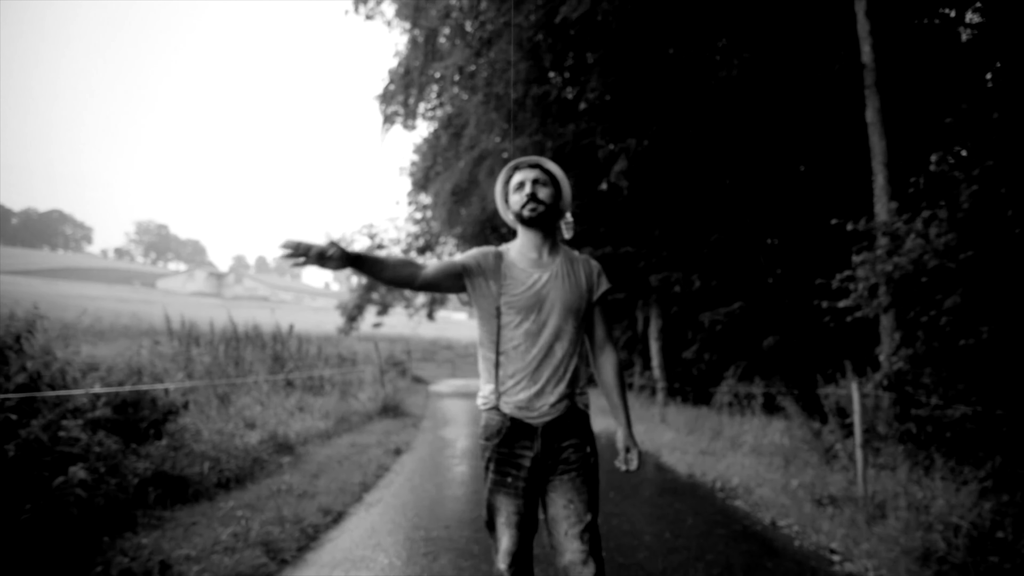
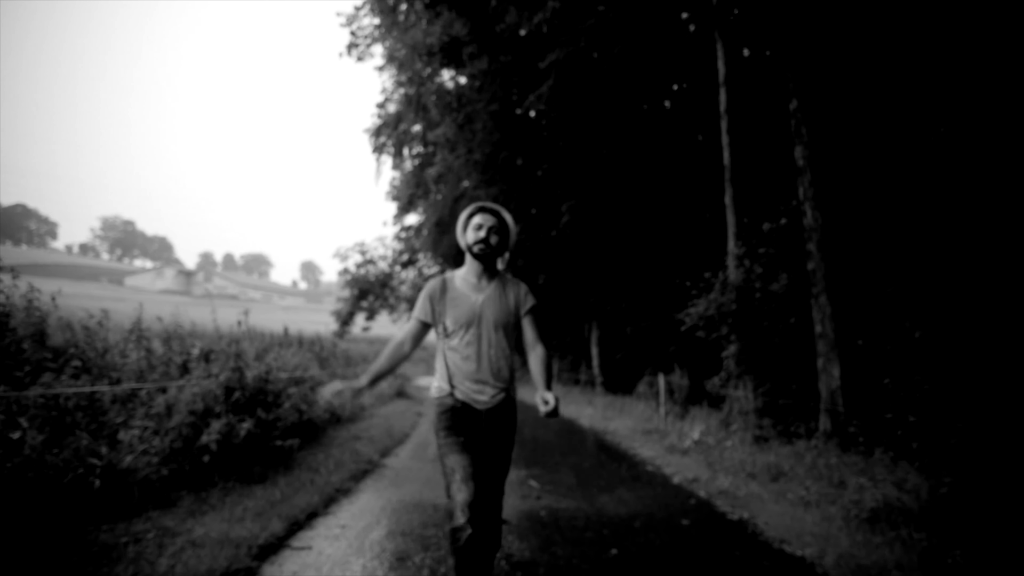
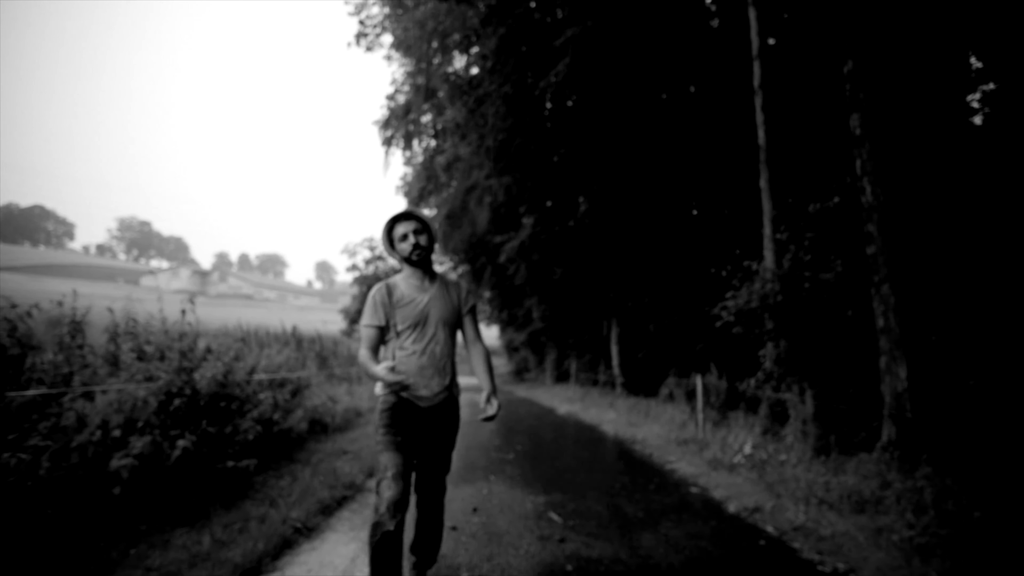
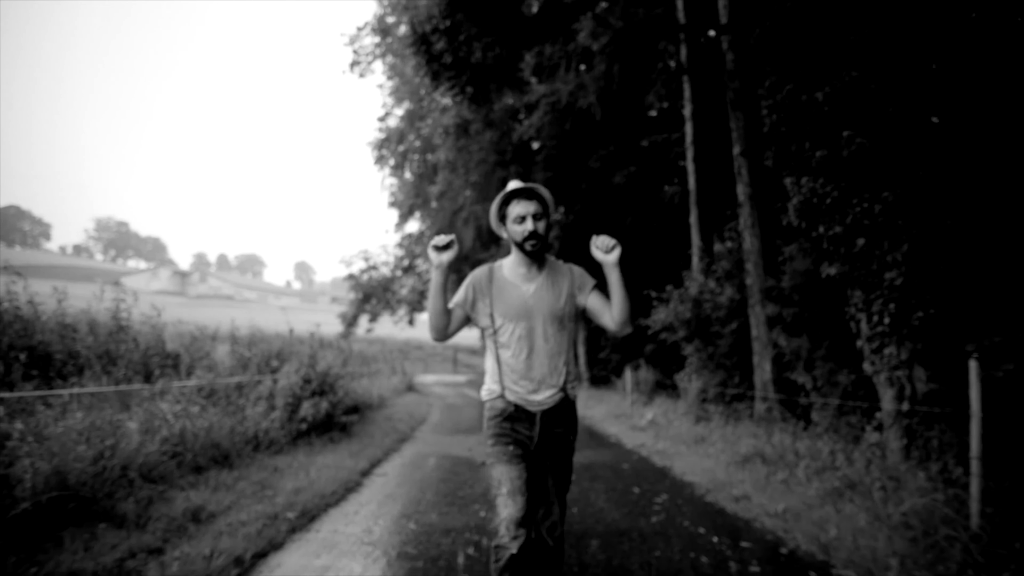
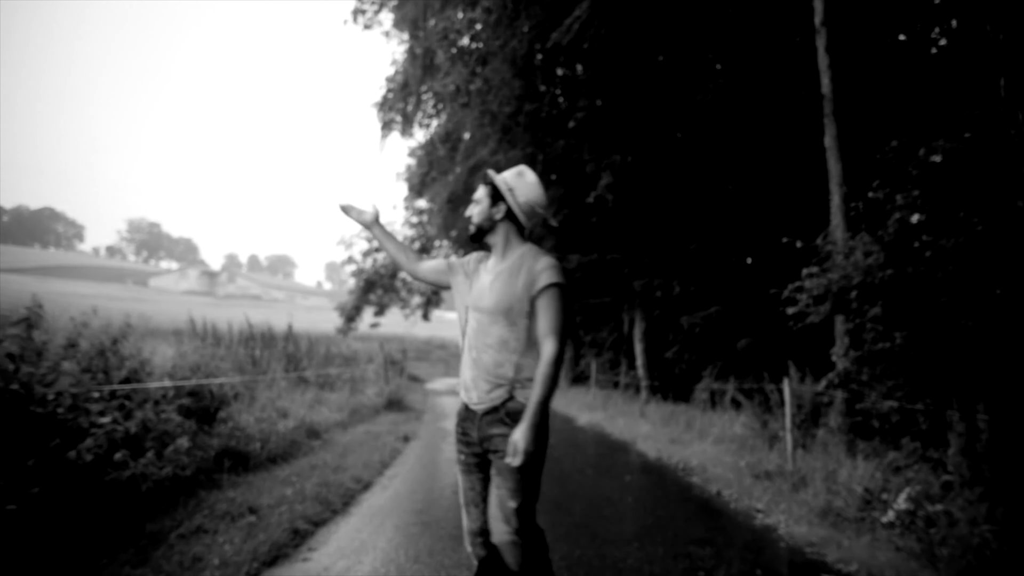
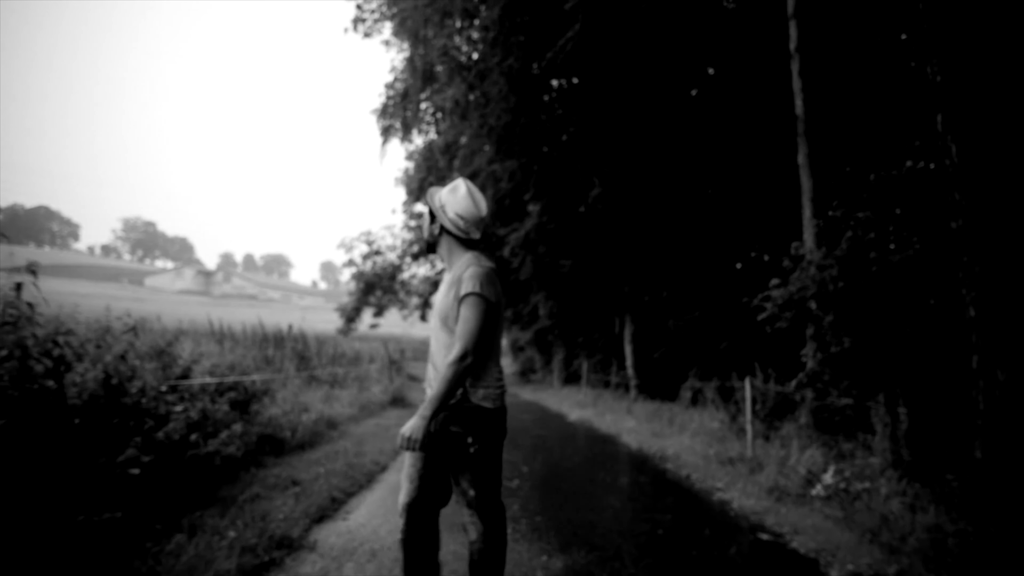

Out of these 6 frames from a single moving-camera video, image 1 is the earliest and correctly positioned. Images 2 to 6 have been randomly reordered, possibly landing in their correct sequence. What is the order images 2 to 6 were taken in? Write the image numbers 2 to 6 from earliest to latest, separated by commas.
5, 6, 3, 2, 4
